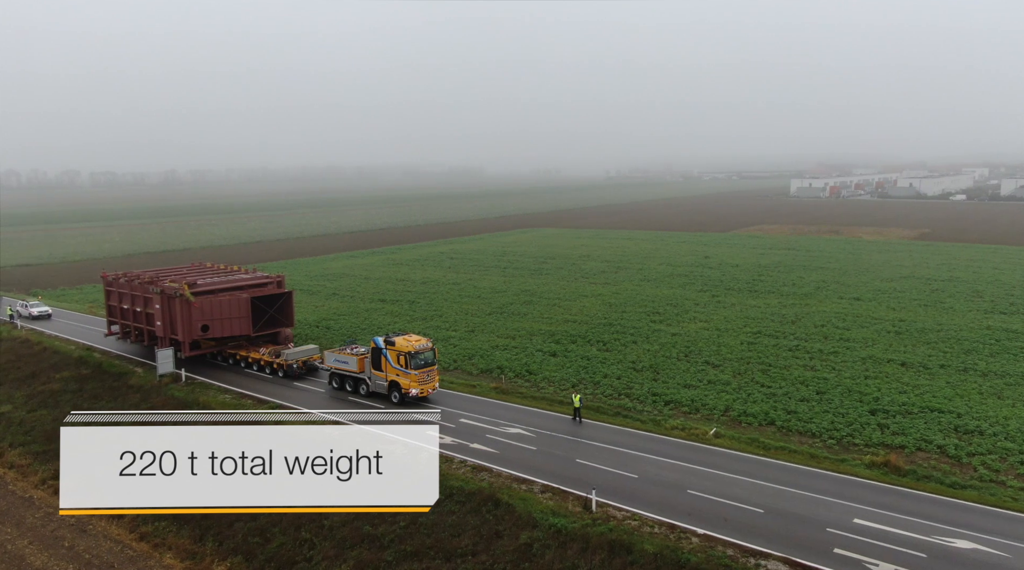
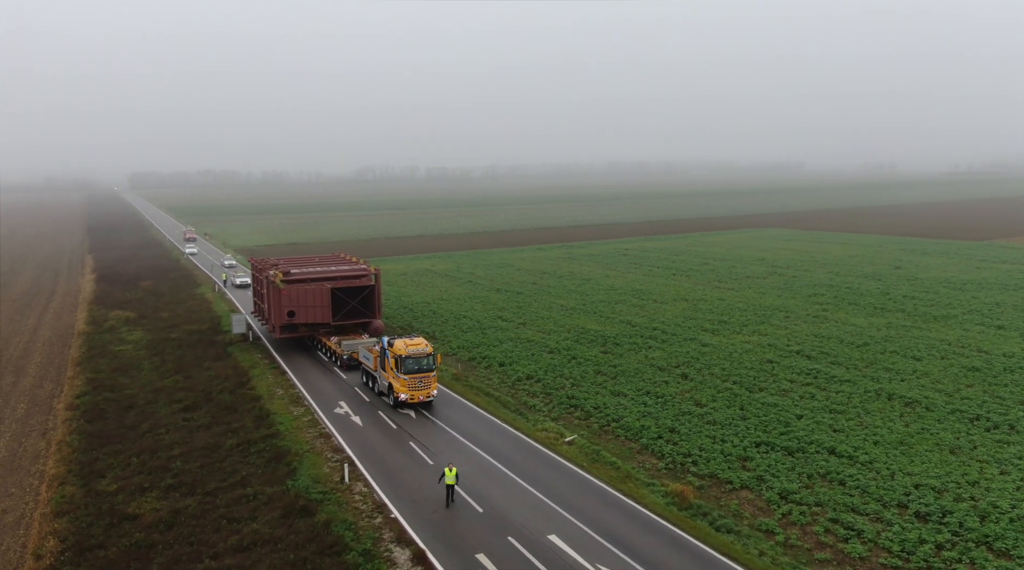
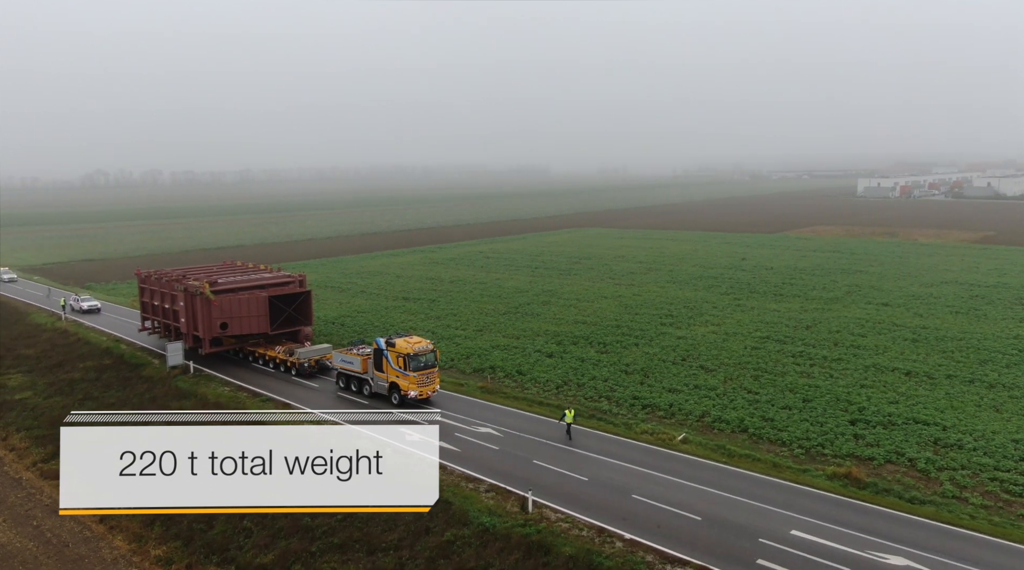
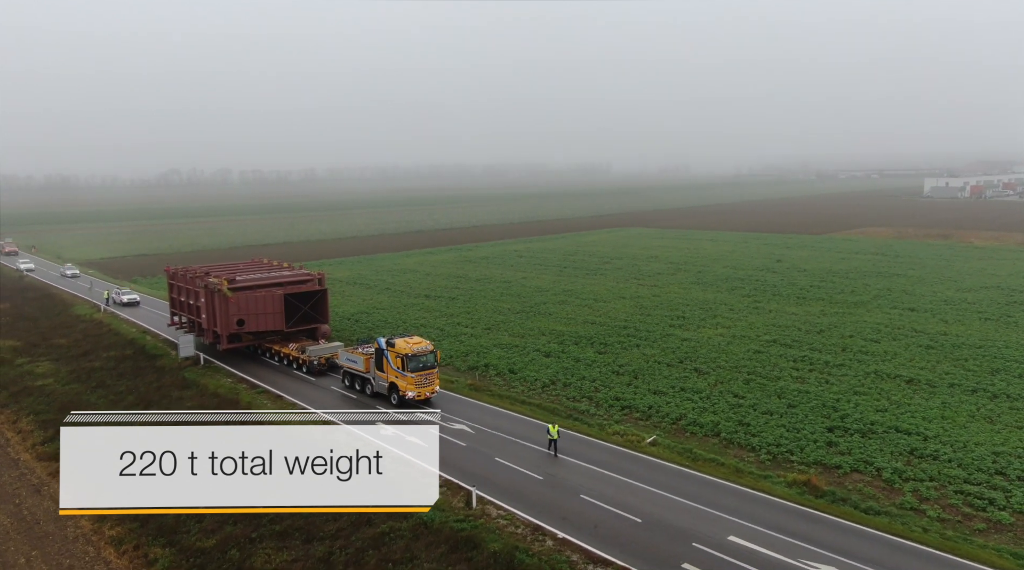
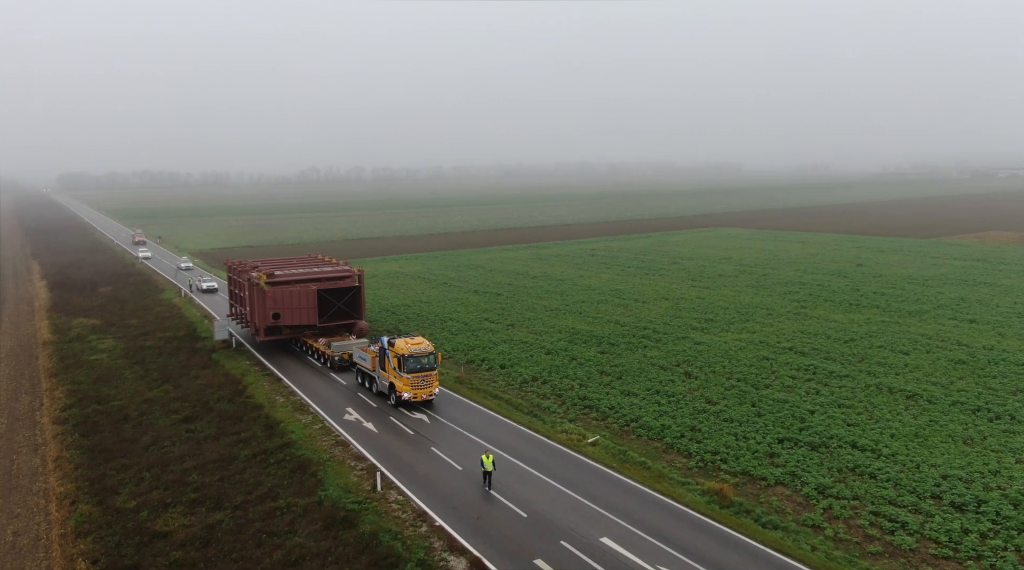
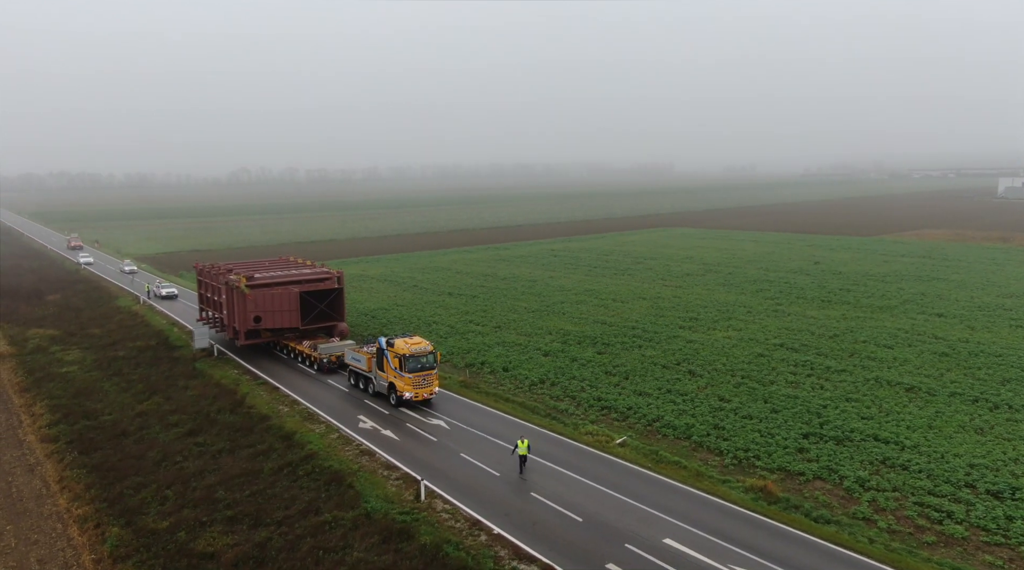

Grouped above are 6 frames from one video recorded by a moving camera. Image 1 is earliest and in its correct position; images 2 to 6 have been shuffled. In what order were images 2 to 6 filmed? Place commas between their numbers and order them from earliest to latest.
3, 4, 6, 5, 2
